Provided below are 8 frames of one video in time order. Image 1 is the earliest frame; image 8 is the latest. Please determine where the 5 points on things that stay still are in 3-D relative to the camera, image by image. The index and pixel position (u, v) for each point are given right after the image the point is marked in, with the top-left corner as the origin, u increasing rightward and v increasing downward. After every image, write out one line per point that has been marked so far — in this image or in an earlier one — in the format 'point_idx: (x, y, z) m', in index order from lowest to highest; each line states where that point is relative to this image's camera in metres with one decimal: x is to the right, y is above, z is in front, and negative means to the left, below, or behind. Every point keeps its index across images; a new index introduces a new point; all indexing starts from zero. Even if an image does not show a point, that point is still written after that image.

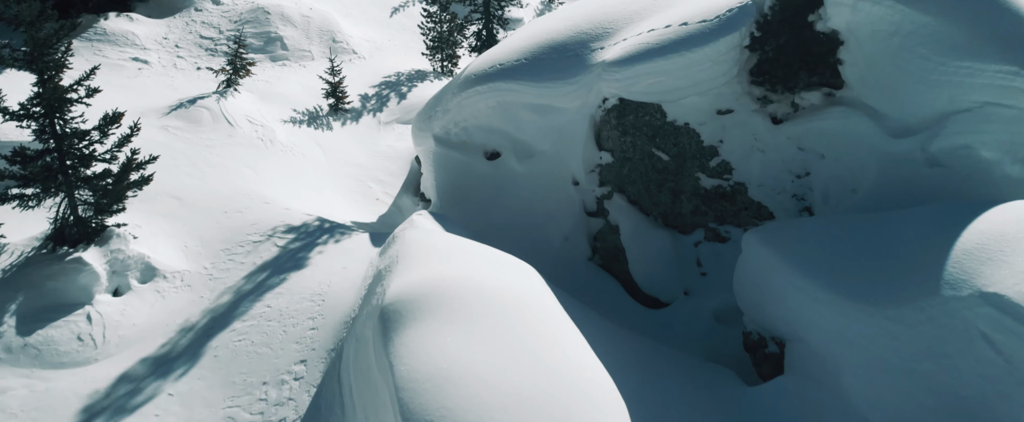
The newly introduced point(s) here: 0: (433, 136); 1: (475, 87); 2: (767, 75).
0: (-2.2, +2.0, +18.6) m
1: (-0.9, +3.1, +17.2) m
2: (+5.1, +2.8, +13.8) m
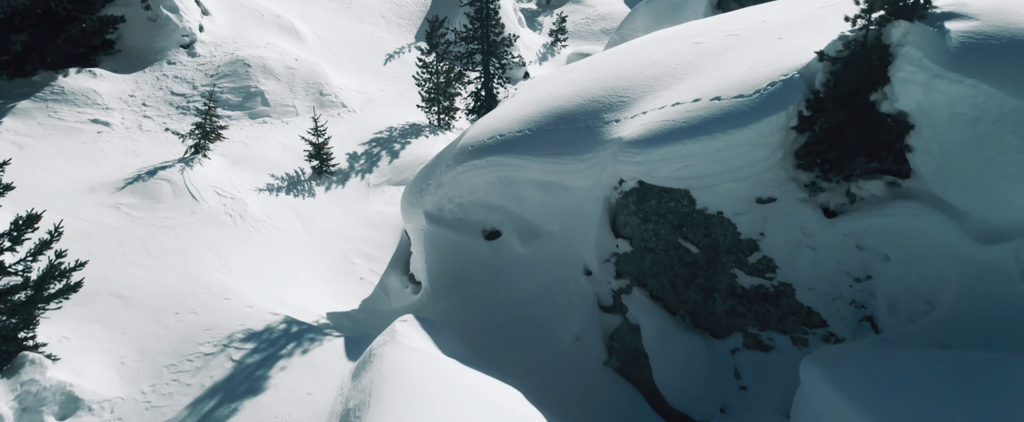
0: (-2.1, 0.0, +16.4) m
1: (-0.9, +1.1, +15.0) m
2: (+5.2, +0.9, +11.6) m
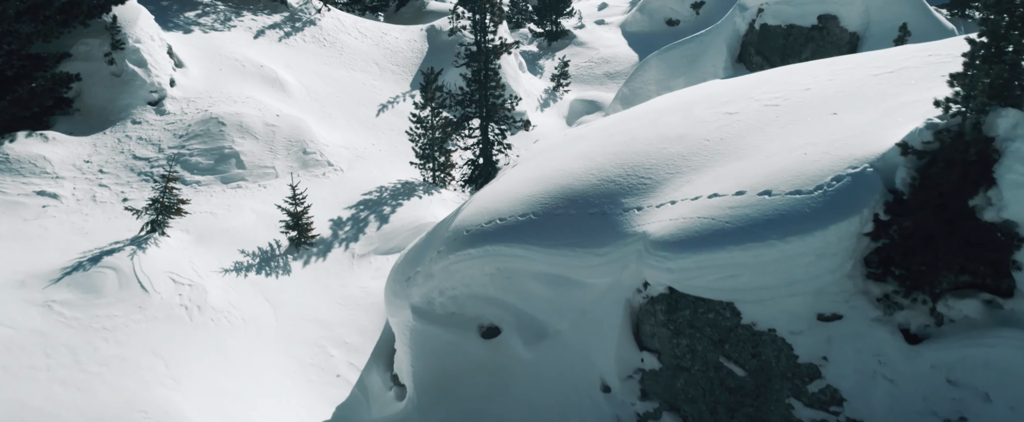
0: (-2.1, -2.0, +14.0) m
1: (-0.9, -0.8, +12.7) m
2: (+5.2, -0.8, +9.3) m
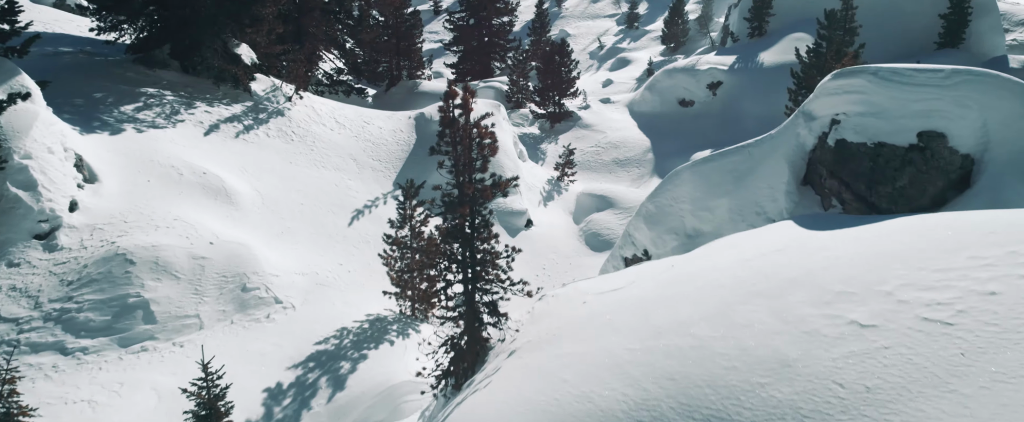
0: (-2.2, -5.2, +8.6) m
1: (-0.9, -3.9, +7.5) m
2: (+5.1, -3.7, +4.1) m
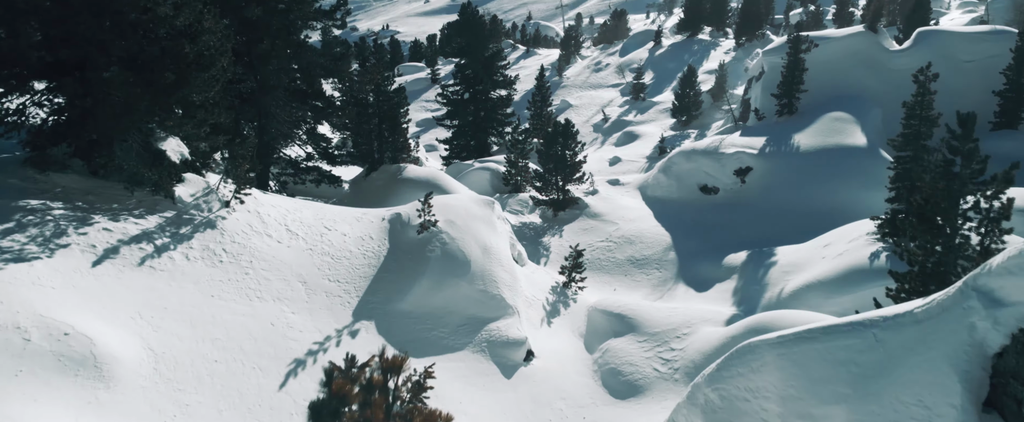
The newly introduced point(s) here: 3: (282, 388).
0: (-2.3, -8.0, +1.7) m
1: (-1.1, -6.6, +0.7) m
2: (+5.0, -6.1, -2.6) m
3: (-6.0, -4.7, +18.4) m
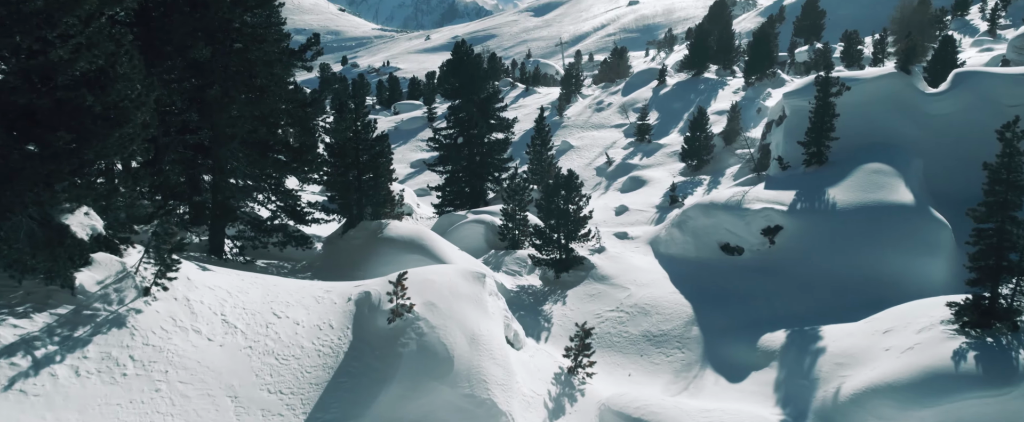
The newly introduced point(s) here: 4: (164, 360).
0: (-2.6, -9.4, -3.4) m
1: (-1.3, -7.9, -4.4) m
2: (+4.7, -7.2, -7.7) m
3: (-6.2, -6.9, +13.3) m
4: (-8.8, -3.8, +17.3) m
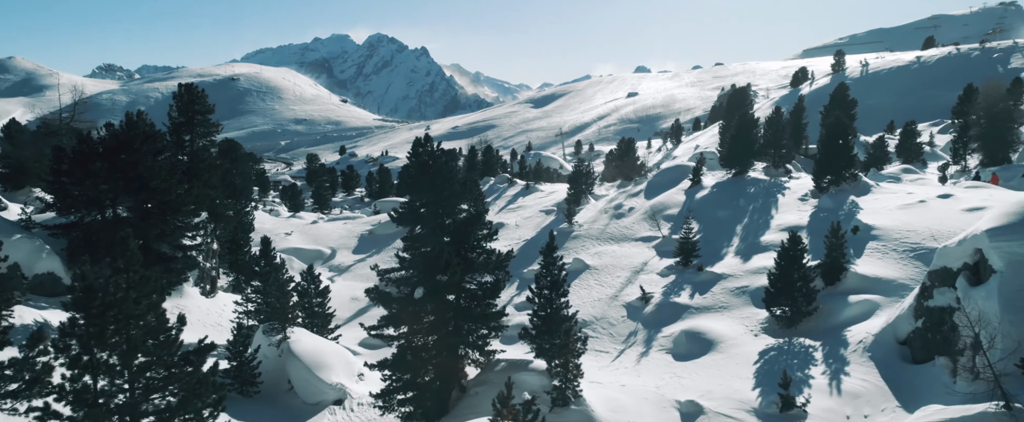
0: (-2.8, -11.4, -25.1) m
1: (-1.6, -9.8, -25.9) m
2: (+4.5, -8.7, -29.1) m
3: (-6.5, -11.1, -8.2) m
4: (-9.1, -8.5, -3.8) m
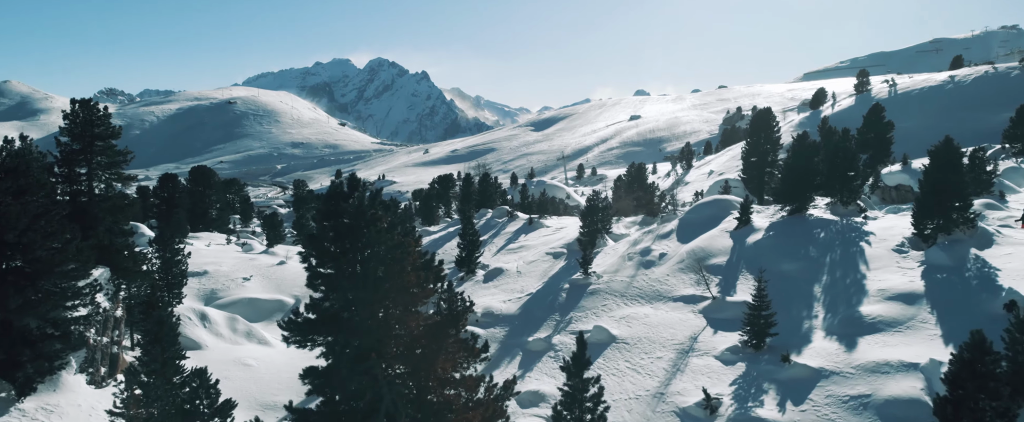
0: (-2.7, -12.2, -40.6) m
1: (-1.5, -10.6, -41.3) m
2: (+4.6, -9.4, -44.5) m
3: (-6.4, -12.5, -23.7) m
4: (-8.9, -10.1, -19.2) m
